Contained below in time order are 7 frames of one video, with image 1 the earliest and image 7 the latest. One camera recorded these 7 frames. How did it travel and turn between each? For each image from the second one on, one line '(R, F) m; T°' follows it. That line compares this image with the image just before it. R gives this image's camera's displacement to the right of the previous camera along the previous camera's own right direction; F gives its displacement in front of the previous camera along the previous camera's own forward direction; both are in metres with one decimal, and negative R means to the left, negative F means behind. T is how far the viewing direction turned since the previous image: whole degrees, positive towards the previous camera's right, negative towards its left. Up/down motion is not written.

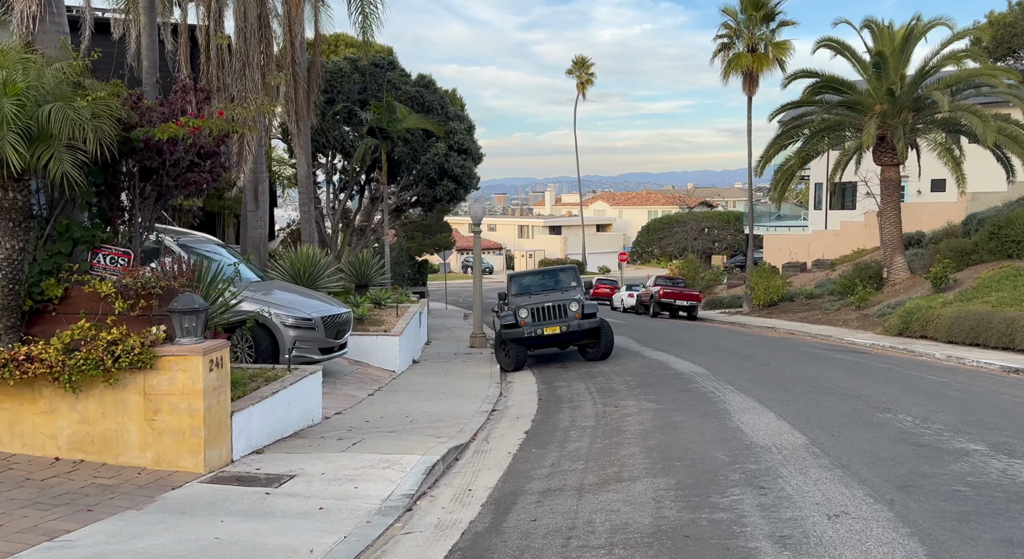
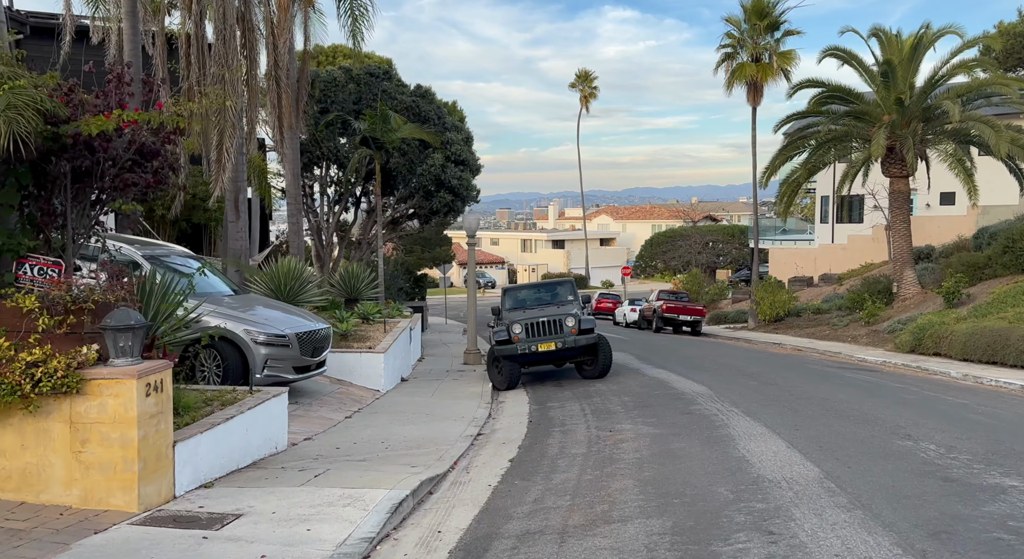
(+0.2, +0.8) m; 0°
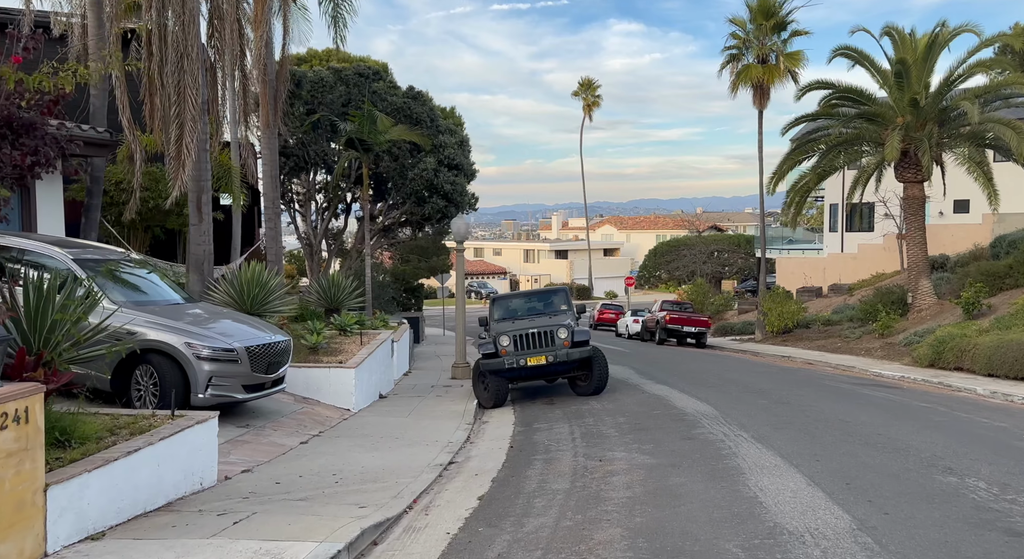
(+0.3, +1.3) m; 0°
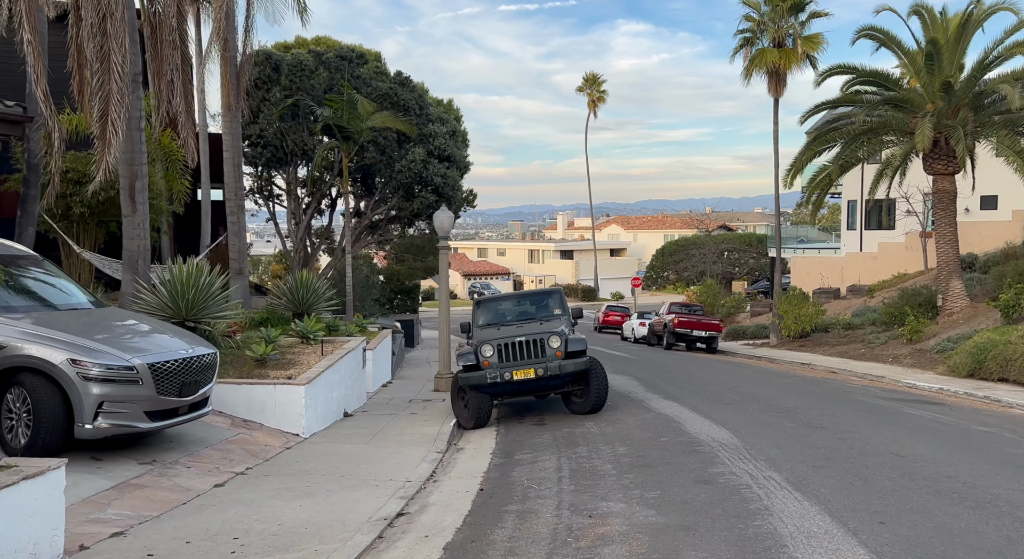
(+0.3, +2.0) m; -1°
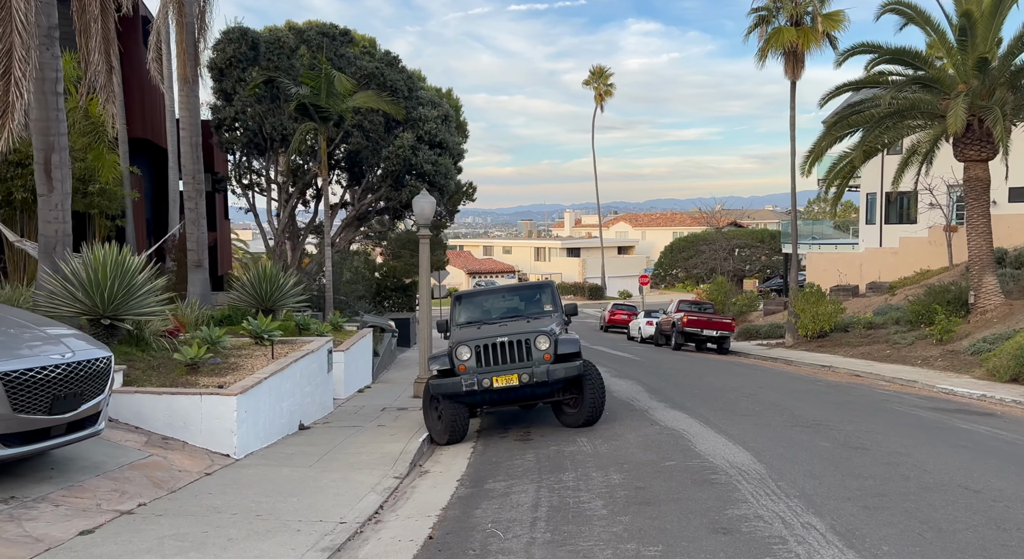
(+0.4, +1.8) m; -1°
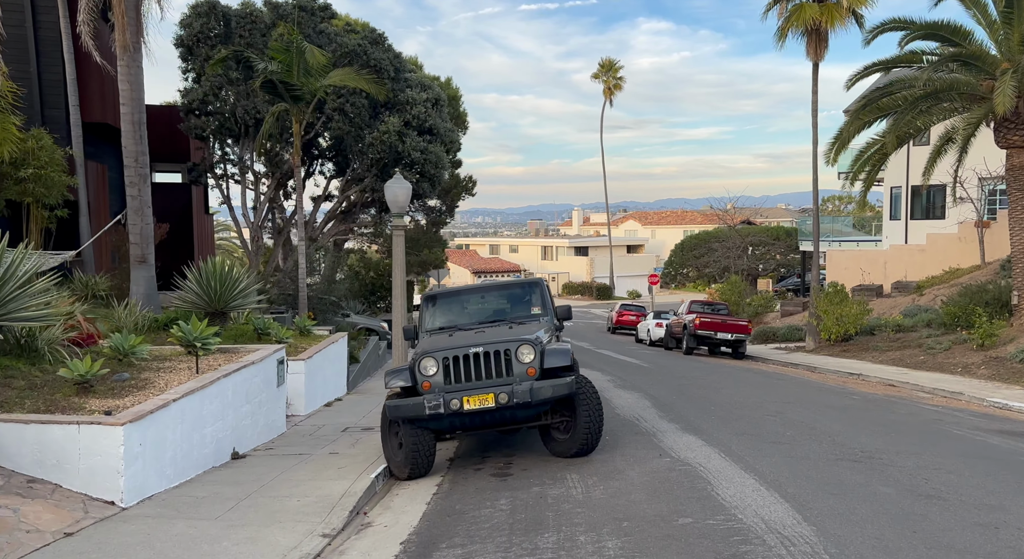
(+0.3, +2.0) m; -1°
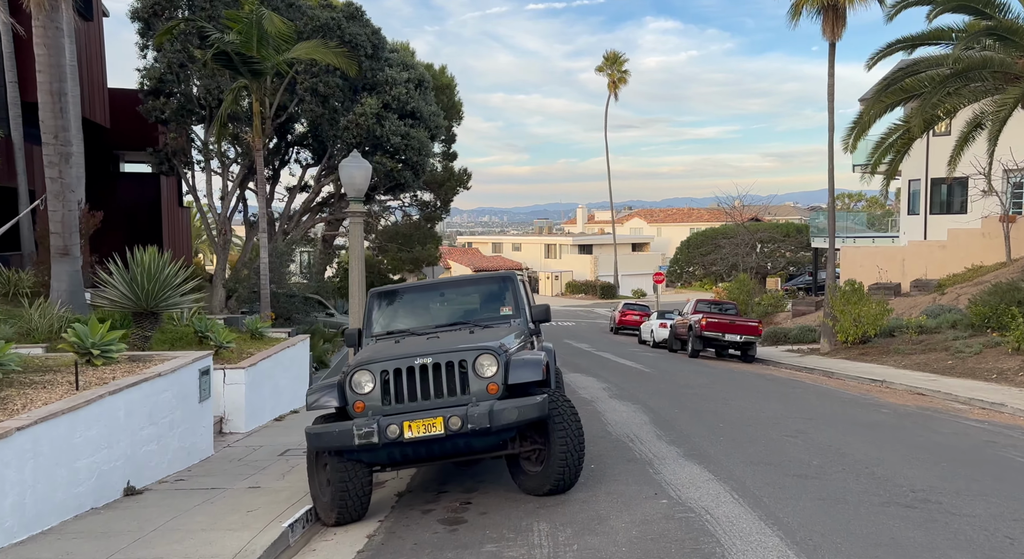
(+0.4, +1.8) m; 0°
